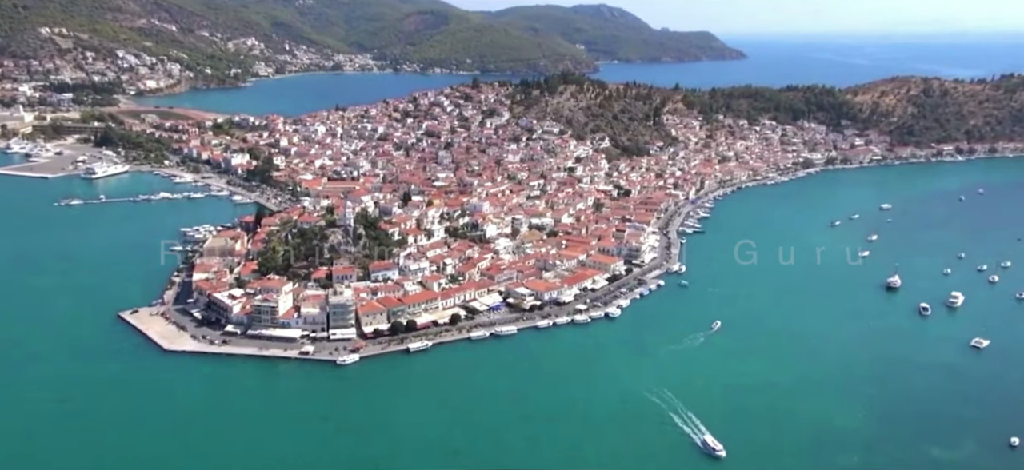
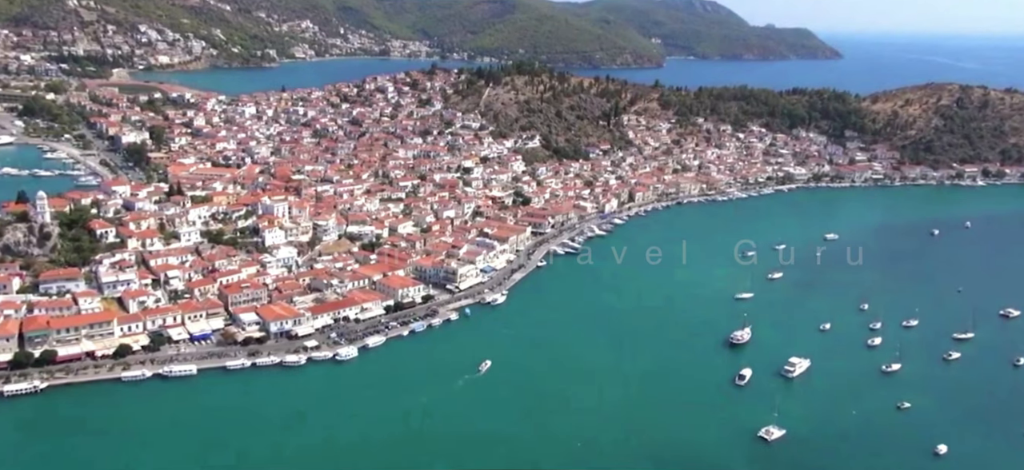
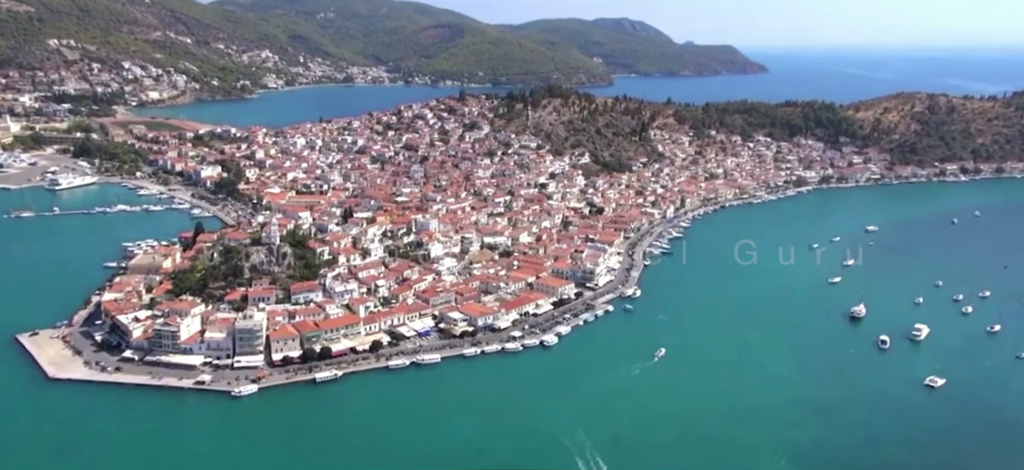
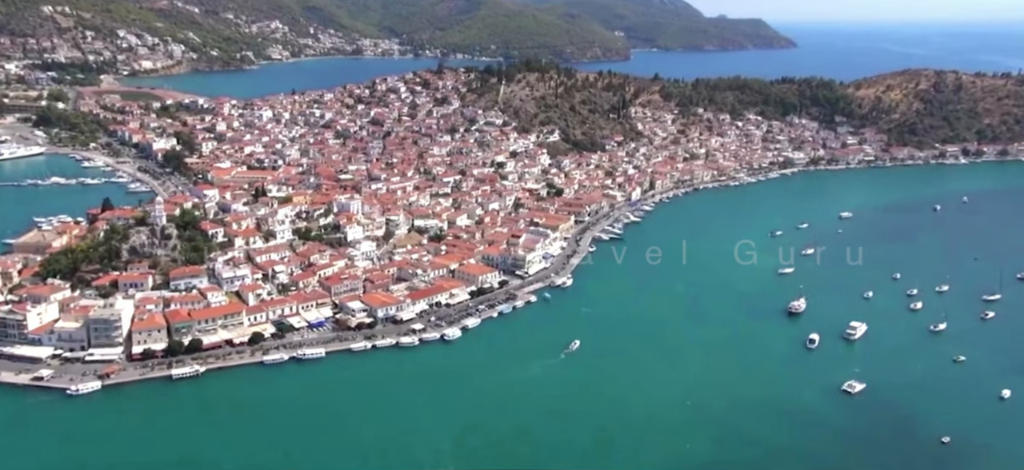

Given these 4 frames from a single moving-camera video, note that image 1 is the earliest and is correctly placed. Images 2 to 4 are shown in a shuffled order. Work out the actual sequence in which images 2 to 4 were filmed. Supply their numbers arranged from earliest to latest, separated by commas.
3, 4, 2
